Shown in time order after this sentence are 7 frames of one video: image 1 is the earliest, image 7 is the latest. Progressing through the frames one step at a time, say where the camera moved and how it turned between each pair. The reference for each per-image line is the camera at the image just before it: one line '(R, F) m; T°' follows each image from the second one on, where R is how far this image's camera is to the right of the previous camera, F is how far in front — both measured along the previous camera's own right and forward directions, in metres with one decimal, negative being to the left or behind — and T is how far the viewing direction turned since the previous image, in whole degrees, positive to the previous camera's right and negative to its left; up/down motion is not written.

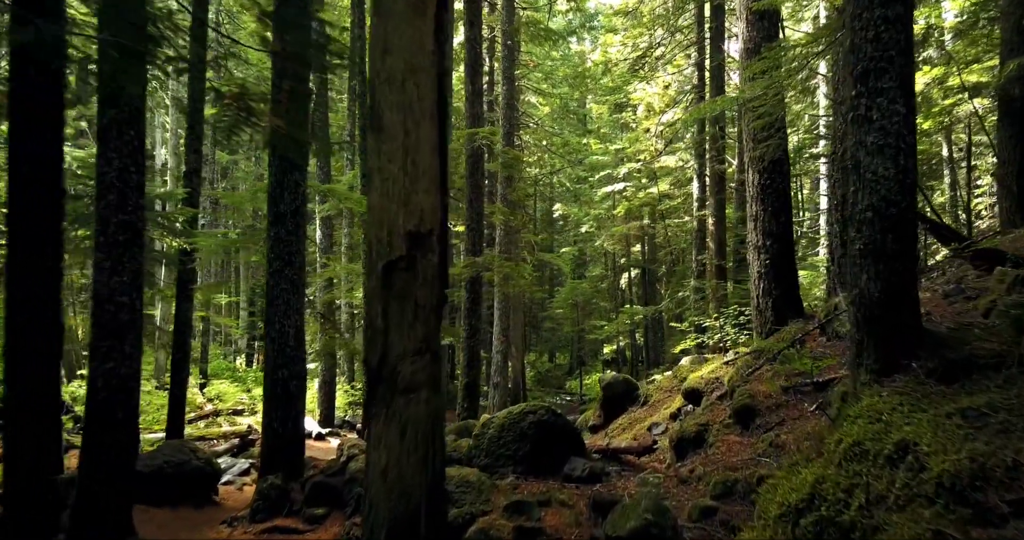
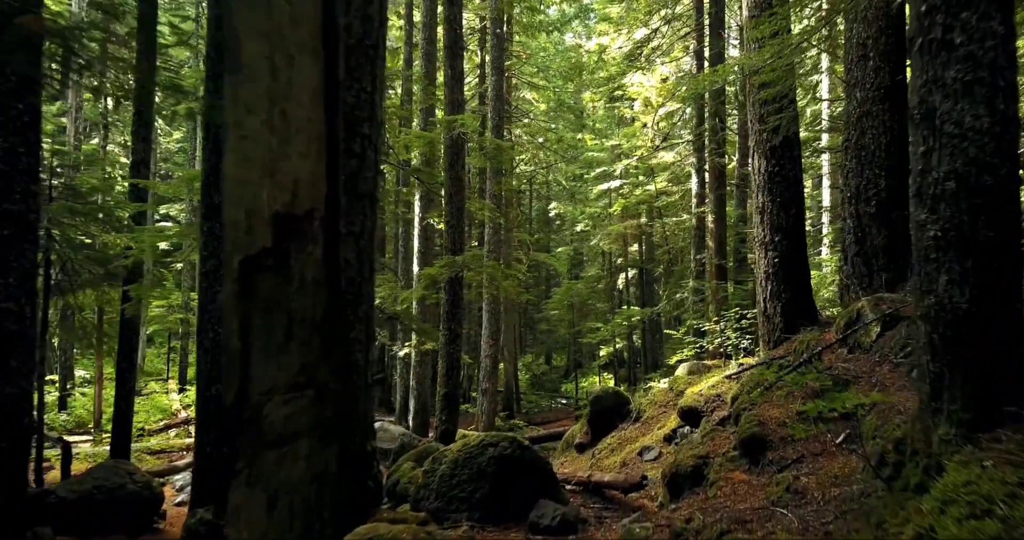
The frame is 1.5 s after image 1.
(+0.3, +0.9) m; 0°
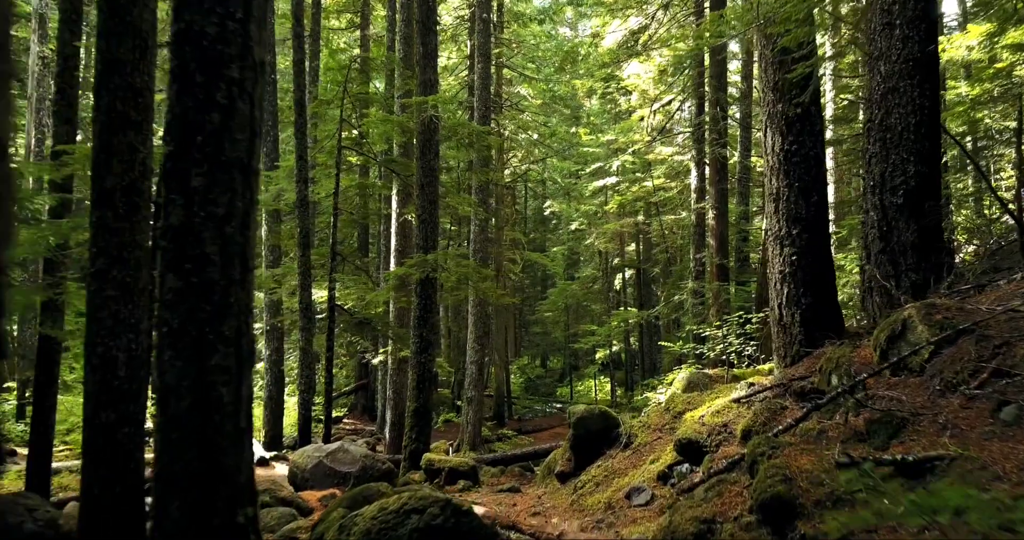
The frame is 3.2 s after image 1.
(+0.3, +1.0) m; 0°
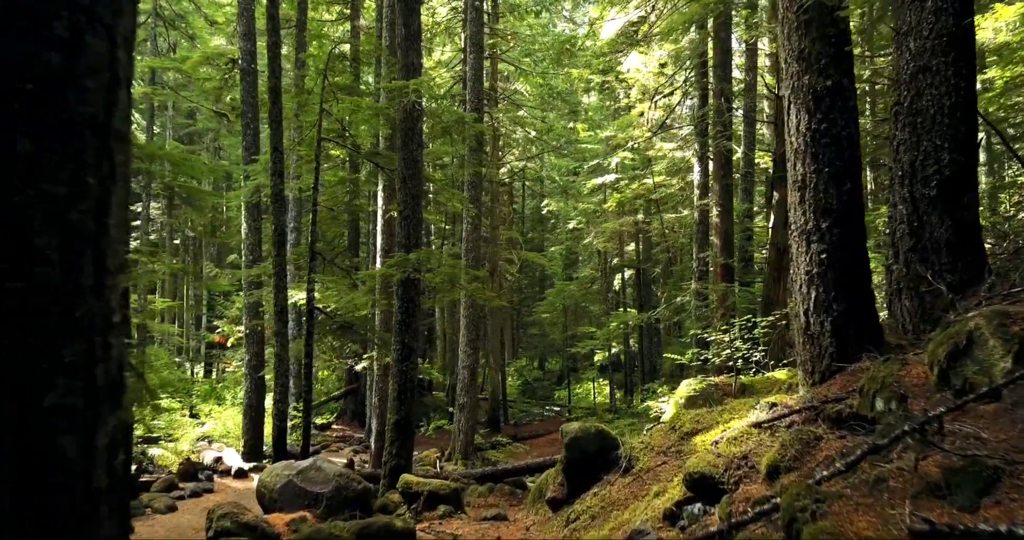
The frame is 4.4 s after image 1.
(+0.1, +0.7) m; 0°
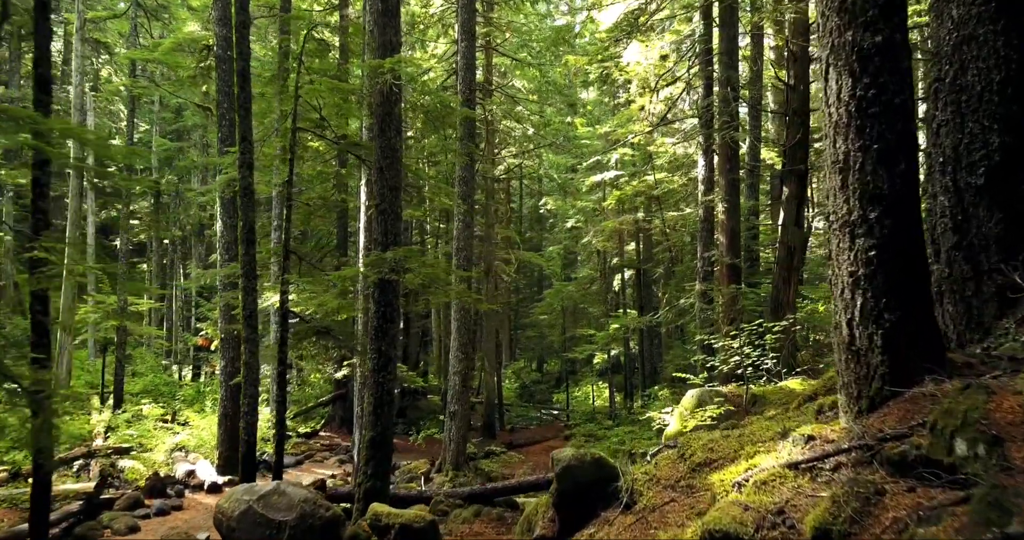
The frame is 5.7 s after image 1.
(+0.2, +0.8) m; 0°
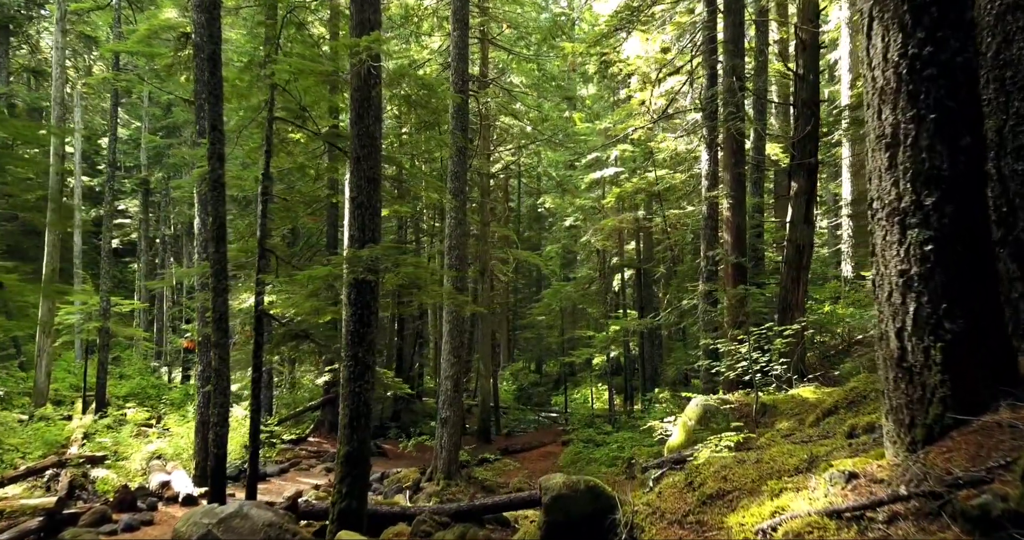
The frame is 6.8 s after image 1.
(+0.1, +0.6) m; 0°
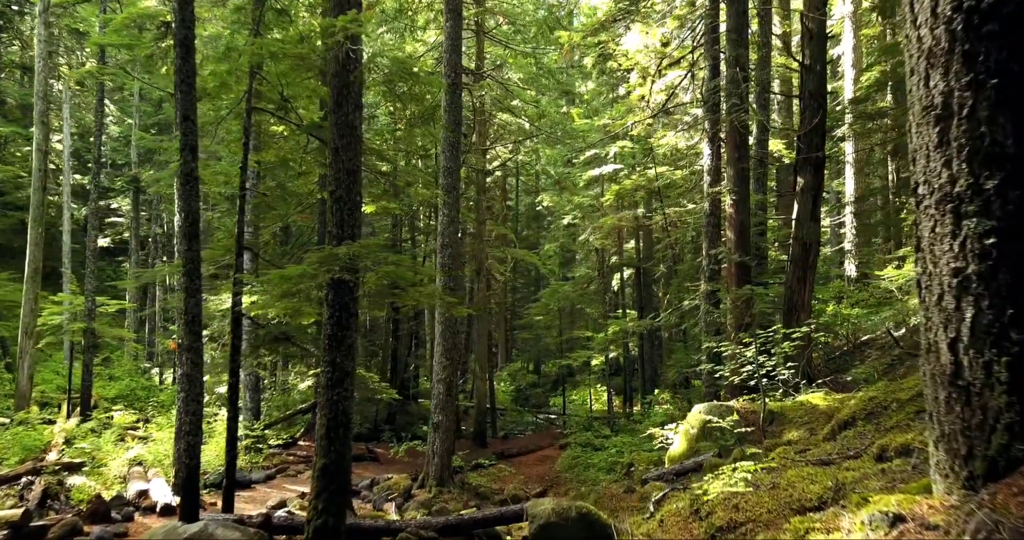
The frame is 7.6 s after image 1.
(+0.1, +0.5) m; 0°
